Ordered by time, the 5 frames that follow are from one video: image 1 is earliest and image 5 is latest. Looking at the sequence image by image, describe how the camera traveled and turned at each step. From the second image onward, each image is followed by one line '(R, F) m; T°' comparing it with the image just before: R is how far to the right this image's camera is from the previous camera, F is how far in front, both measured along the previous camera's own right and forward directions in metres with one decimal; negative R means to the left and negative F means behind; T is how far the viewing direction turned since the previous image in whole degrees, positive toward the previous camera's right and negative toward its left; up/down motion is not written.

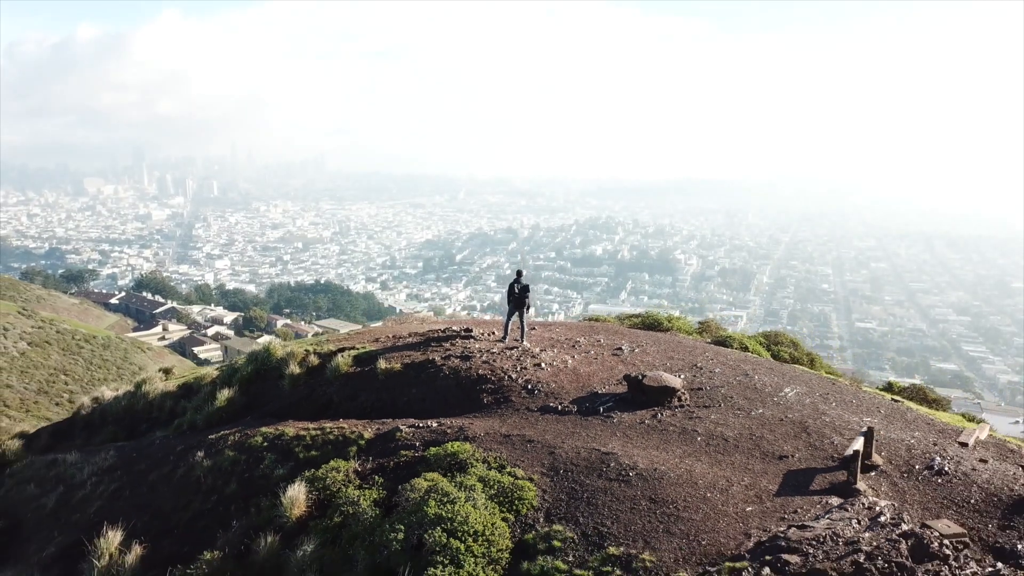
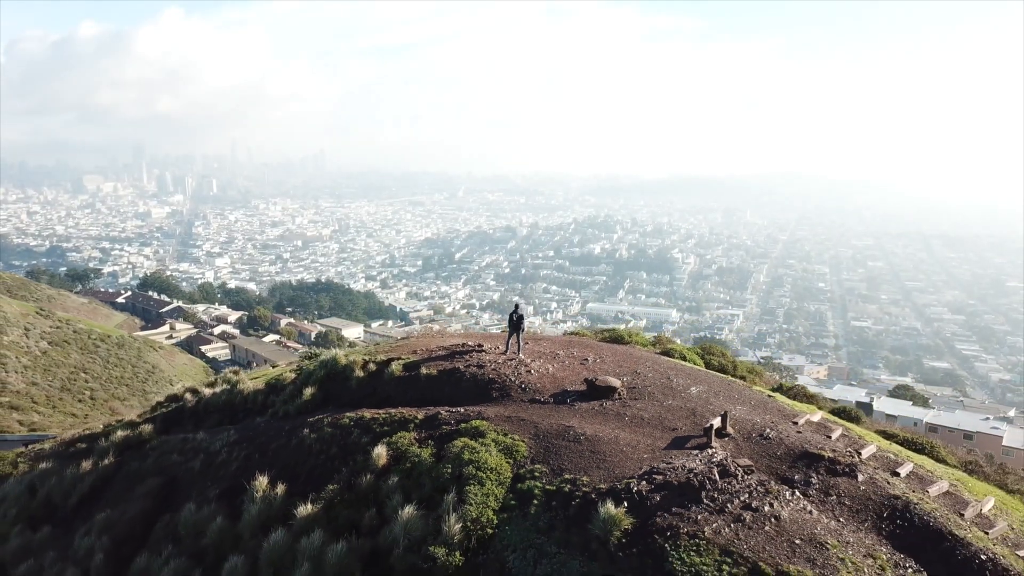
(0.0, -1.1) m; 0°
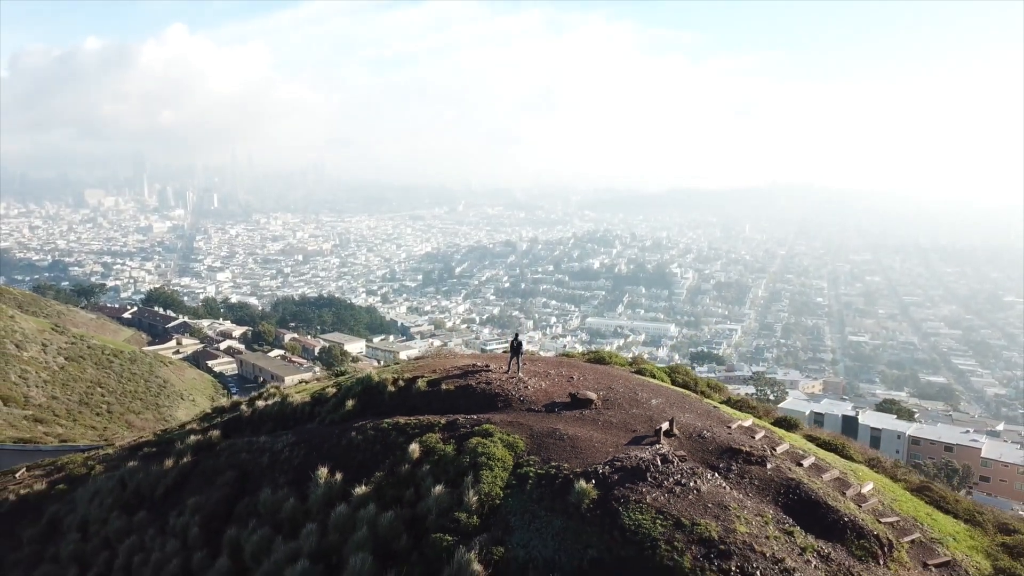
(0.0, -1.0) m; 0°
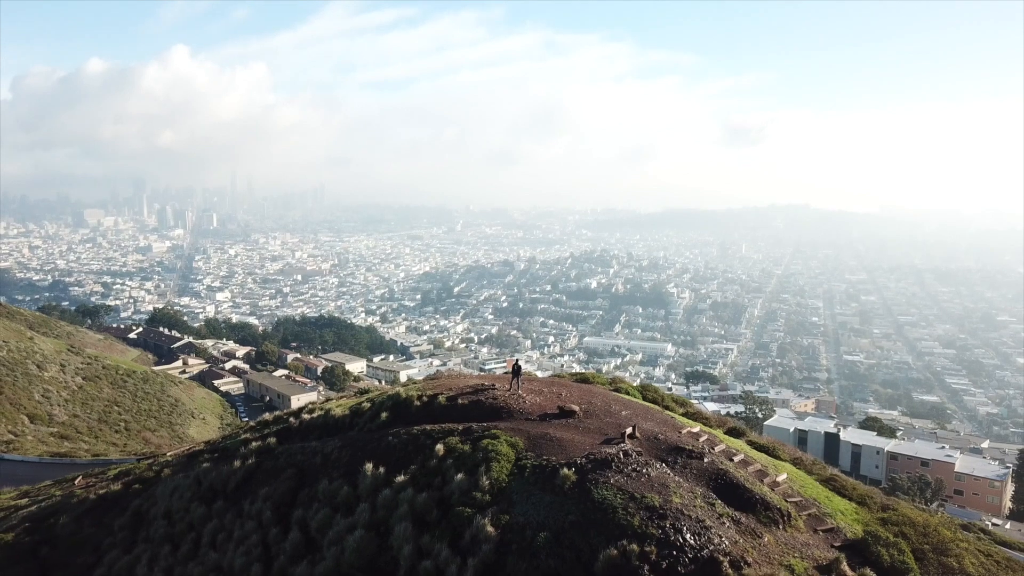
(0.0, -1.3) m; 0°
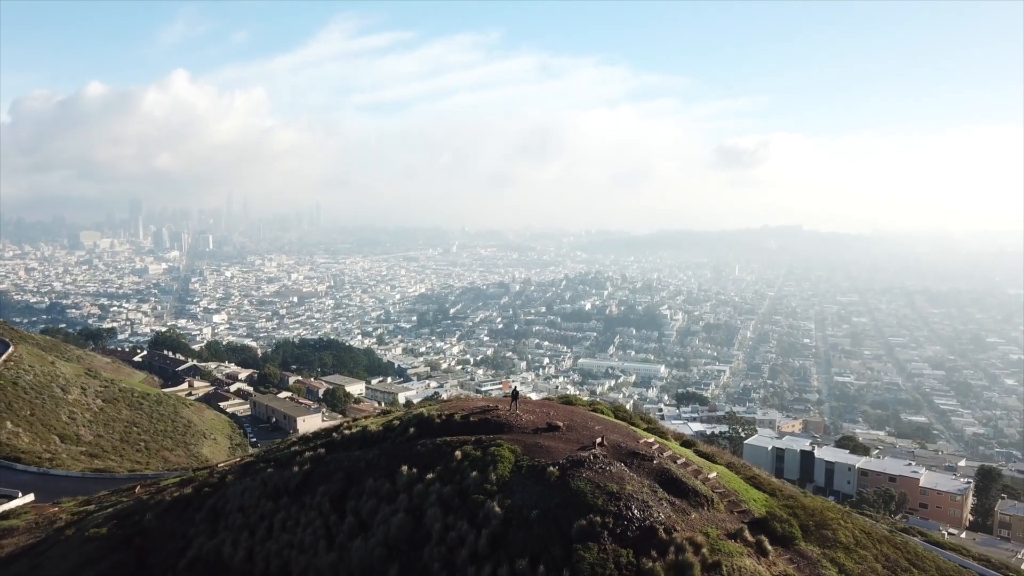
(-0.1, -1.8) m; 0°
